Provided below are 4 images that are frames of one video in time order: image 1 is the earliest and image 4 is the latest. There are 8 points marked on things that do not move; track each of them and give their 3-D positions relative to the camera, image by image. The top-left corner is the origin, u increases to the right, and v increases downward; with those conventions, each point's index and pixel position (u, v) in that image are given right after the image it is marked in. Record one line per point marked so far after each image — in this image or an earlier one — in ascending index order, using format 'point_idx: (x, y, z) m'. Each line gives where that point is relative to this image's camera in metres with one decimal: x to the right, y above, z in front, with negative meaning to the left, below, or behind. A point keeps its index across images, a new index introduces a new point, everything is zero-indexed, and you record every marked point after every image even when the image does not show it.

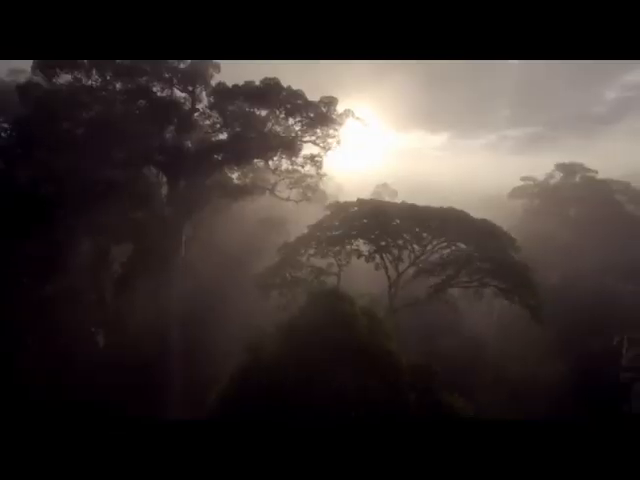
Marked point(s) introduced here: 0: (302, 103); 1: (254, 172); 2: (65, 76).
0: (-0.4, +4.0, +12.0) m
1: (-2.2, +2.2, +13.1) m
2: (-7.6, +4.8, +12.1) m
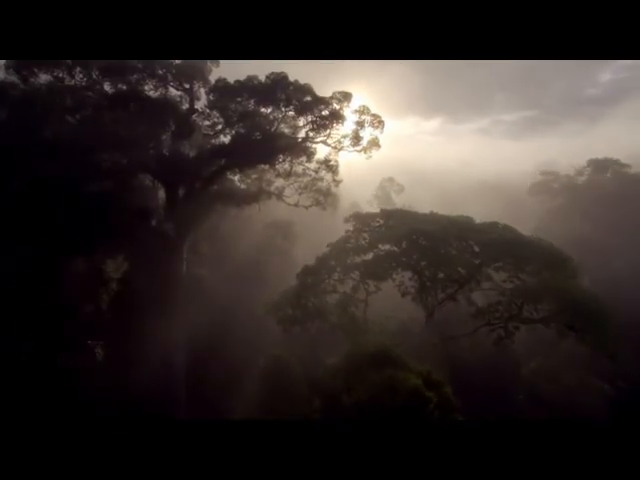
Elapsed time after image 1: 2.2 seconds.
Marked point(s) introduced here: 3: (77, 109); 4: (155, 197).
0: (-0.1, +3.7, +10.8) m
1: (-1.8, +1.9, +12.0) m
2: (-7.3, +4.3, +10.8) m
3: (-6.2, +3.3, +10.5) m
4: (-4.6, +1.0, +11.4) m
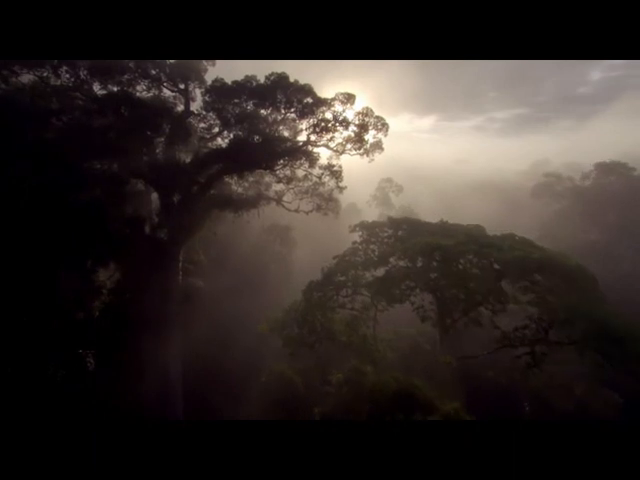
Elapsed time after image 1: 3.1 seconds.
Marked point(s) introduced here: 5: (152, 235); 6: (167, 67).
0: (-0.1, +3.5, +10.3) m
1: (-1.8, +1.7, +11.5) m
2: (-7.3, +4.1, +10.3) m
3: (-6.2, +3.1, +9.9) m
4: (-4.5, +0.8, +10.9) m
5: (-4.4, +0.2, +10.7) m
6: (-4.0, +4.5, +10.8) m
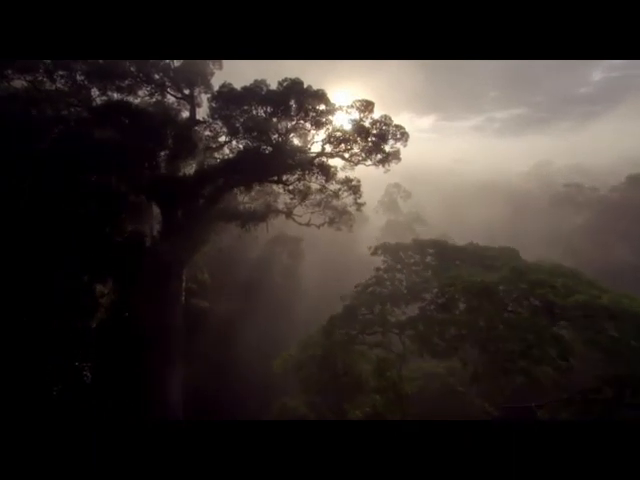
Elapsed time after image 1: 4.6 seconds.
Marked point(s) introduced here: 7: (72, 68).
0: (+0.3, +3.1, +9.6) m
1: (-1.5, +1.3, +10.8) m
2: (-6.9, +3.8, +9.5) m
3: (-5.8, +2.7, +9.1) m
4: (-4.2, +0.4, +10.2) m
5: (-4.1, -0.2, +9.9) m
6: (-3.7, +4.2, +10.0) m
7: (-5.7, +4.0, +9.4) m
